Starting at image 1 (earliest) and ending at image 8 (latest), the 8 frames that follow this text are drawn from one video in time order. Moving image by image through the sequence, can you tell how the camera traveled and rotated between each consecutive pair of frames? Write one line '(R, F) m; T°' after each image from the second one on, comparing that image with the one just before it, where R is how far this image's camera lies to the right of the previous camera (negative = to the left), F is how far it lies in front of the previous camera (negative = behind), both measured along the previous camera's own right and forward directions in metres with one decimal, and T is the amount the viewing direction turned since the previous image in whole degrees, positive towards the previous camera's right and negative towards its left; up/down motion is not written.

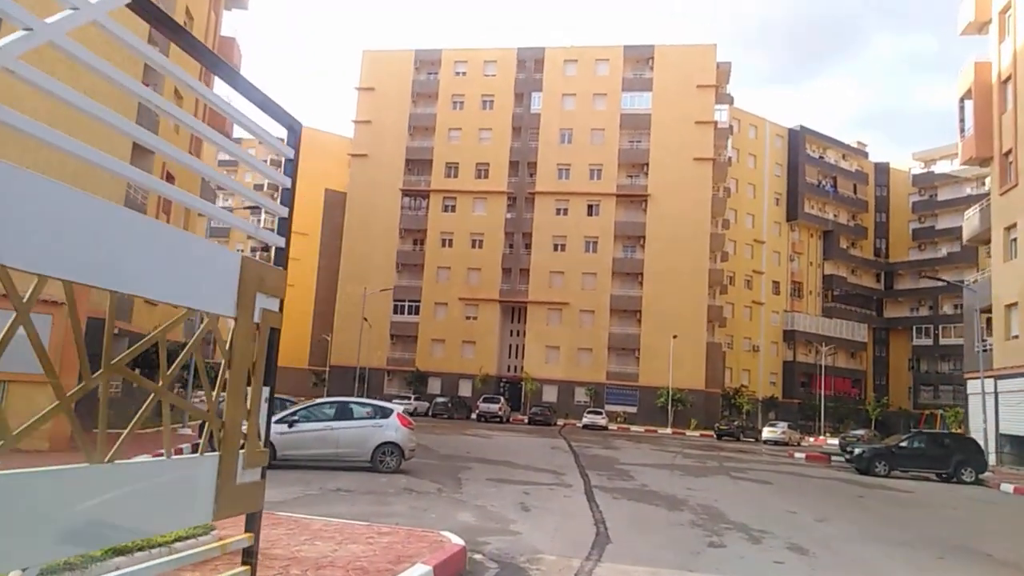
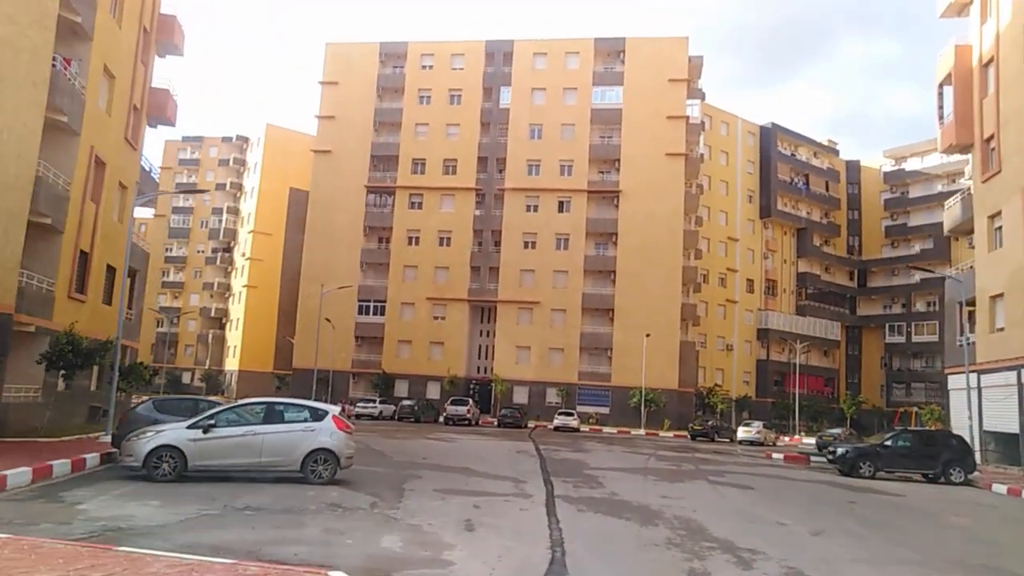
(+0.4, +1.6) m; +2°
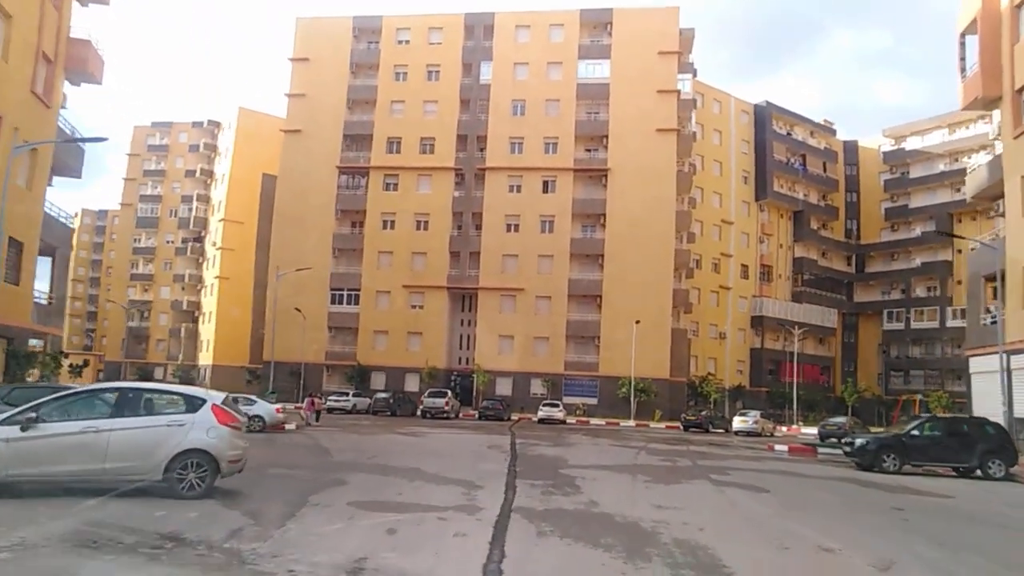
(+0.6, +3.1) m; +1°
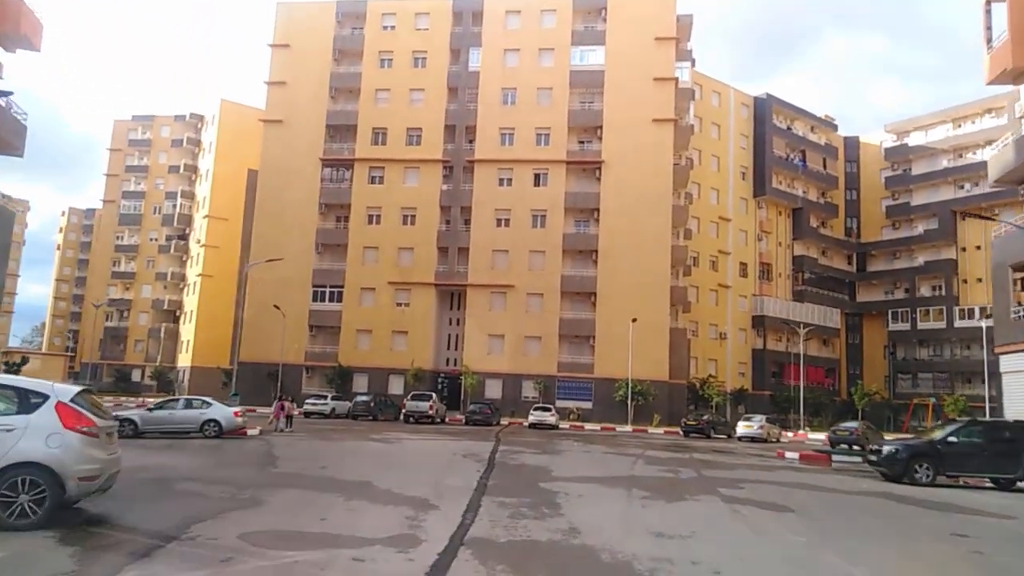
(+0.4, +2.3) m; 0°
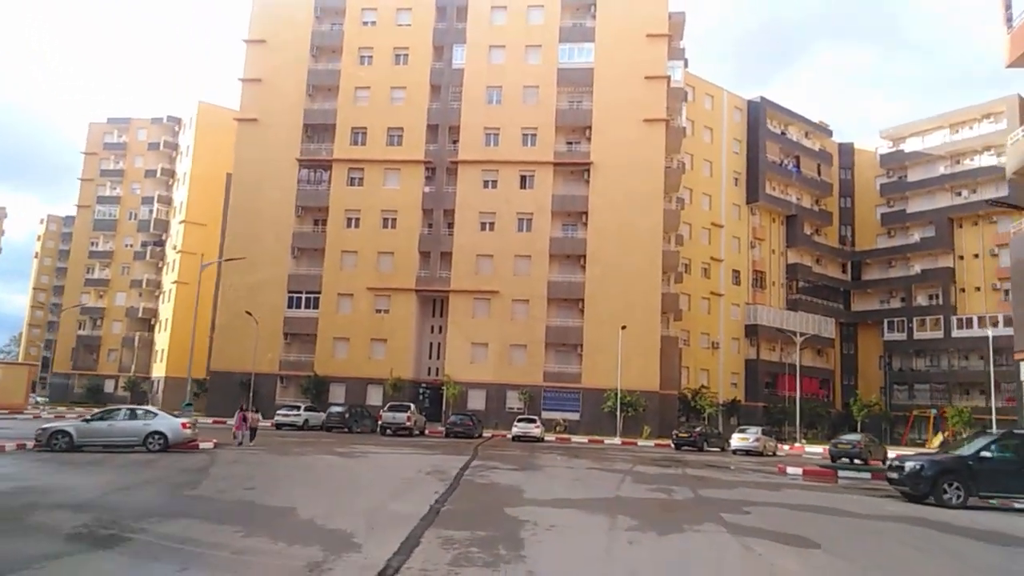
(+0.4, +2.1) m; +1°
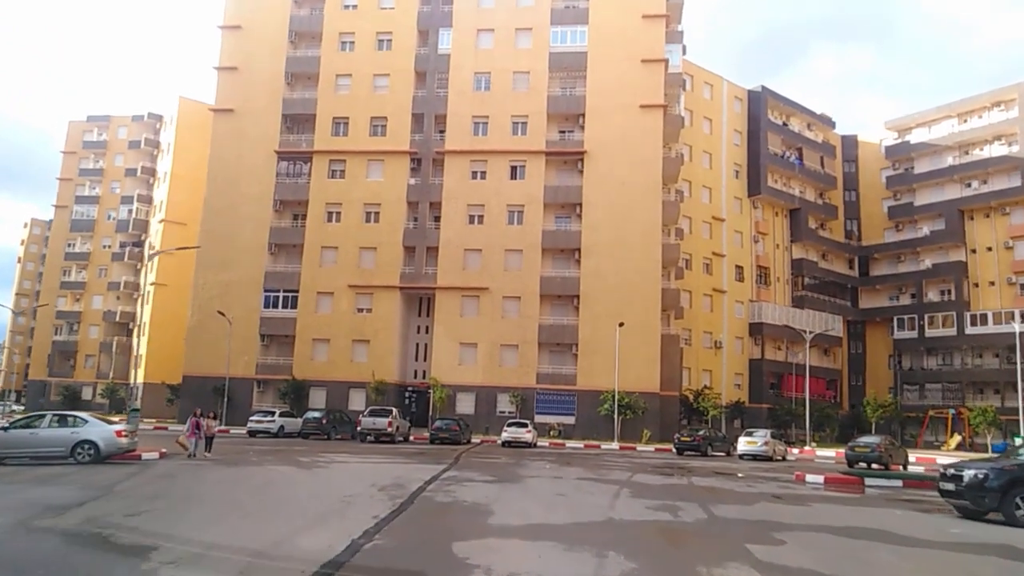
(+0.5, +2.6) m; 0°
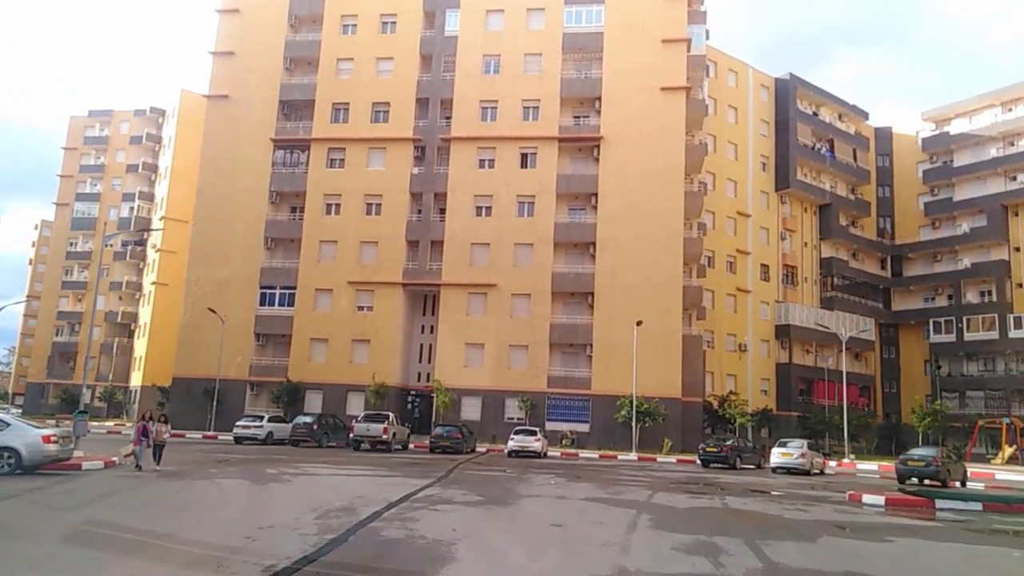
(+0.4, +3.1) m; -1°
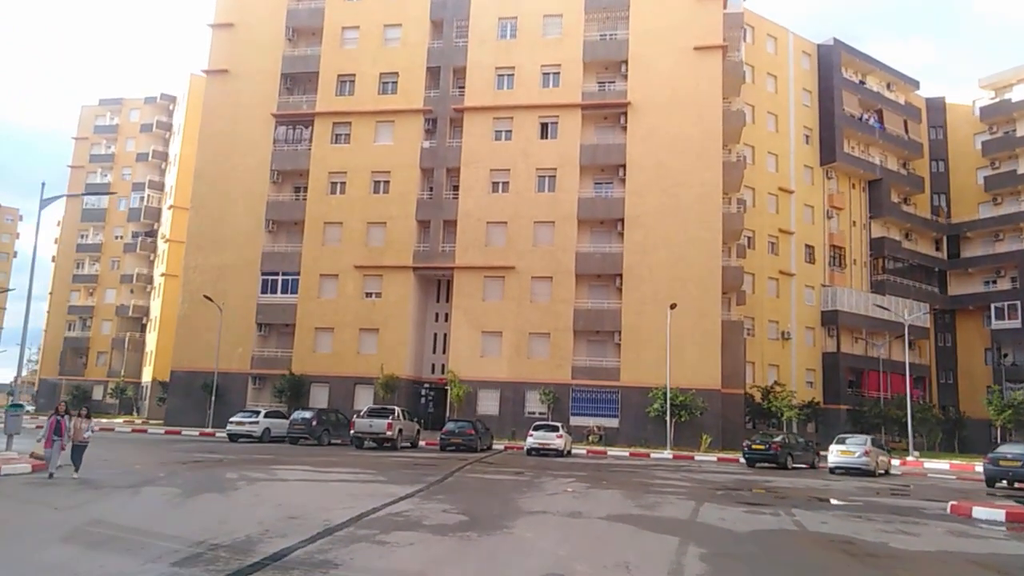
(+0.5, +3.5) m; -2°
